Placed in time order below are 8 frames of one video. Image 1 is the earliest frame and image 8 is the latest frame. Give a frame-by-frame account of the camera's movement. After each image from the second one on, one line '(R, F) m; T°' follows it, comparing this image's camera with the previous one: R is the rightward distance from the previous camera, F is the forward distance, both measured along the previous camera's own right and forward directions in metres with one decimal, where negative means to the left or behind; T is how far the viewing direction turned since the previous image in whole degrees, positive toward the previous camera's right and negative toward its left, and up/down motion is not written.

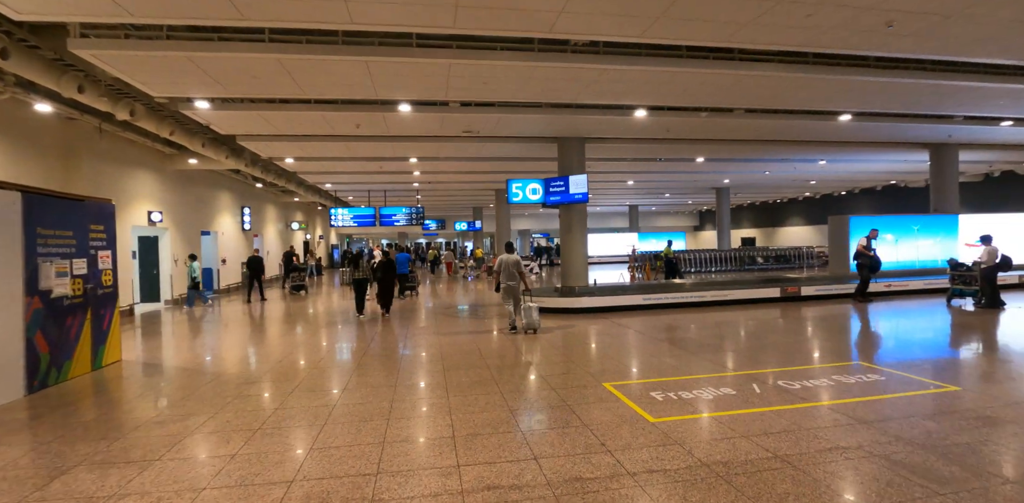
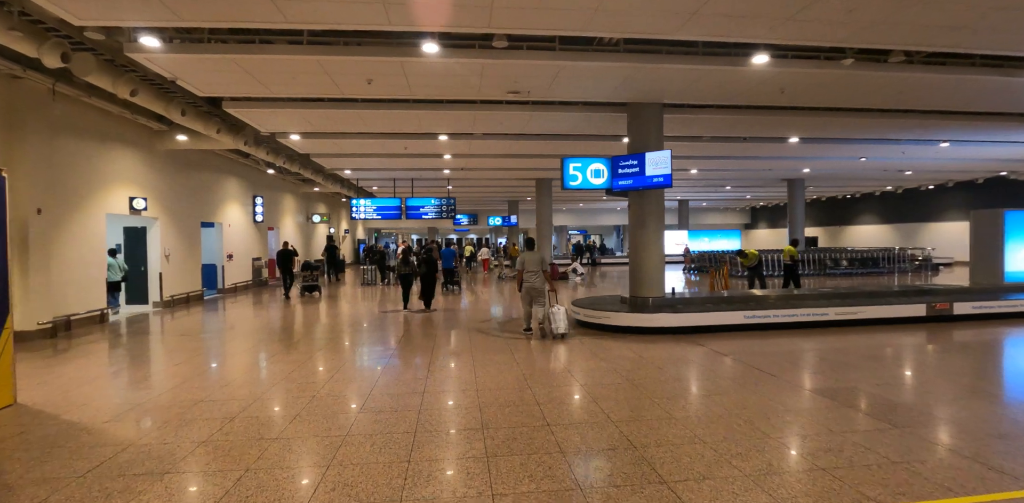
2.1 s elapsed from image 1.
(-0.4, +2.1) m; -4°
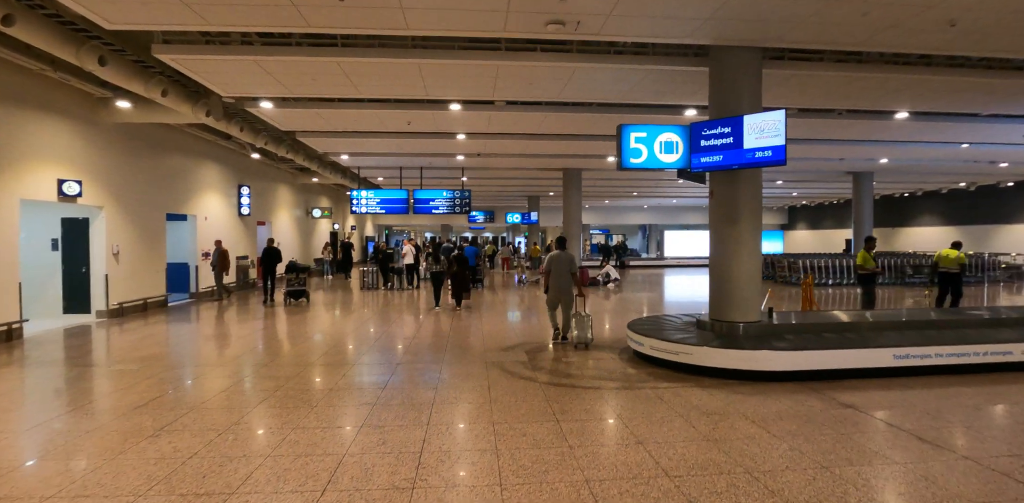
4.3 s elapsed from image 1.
(-0.2, +2.1) m; -2°
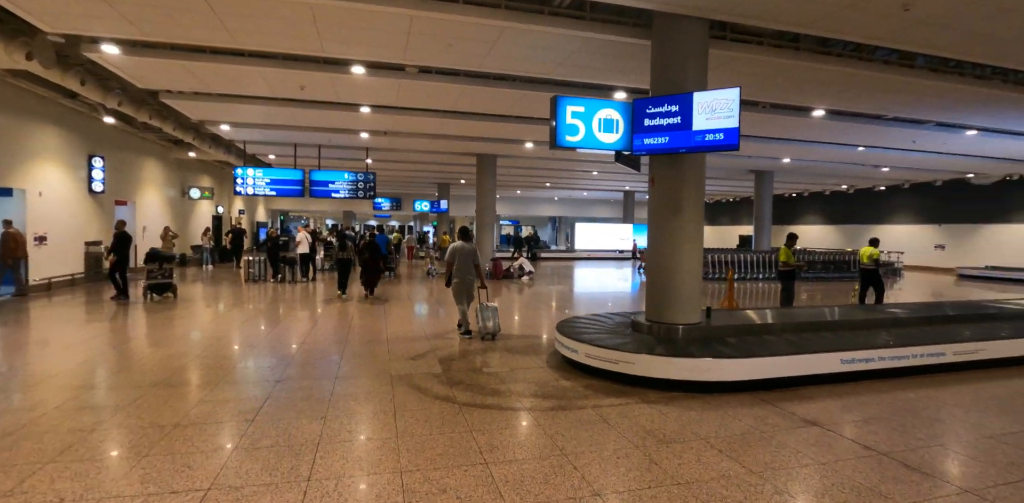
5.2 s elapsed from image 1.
(0.0, +0.9) m; +10°
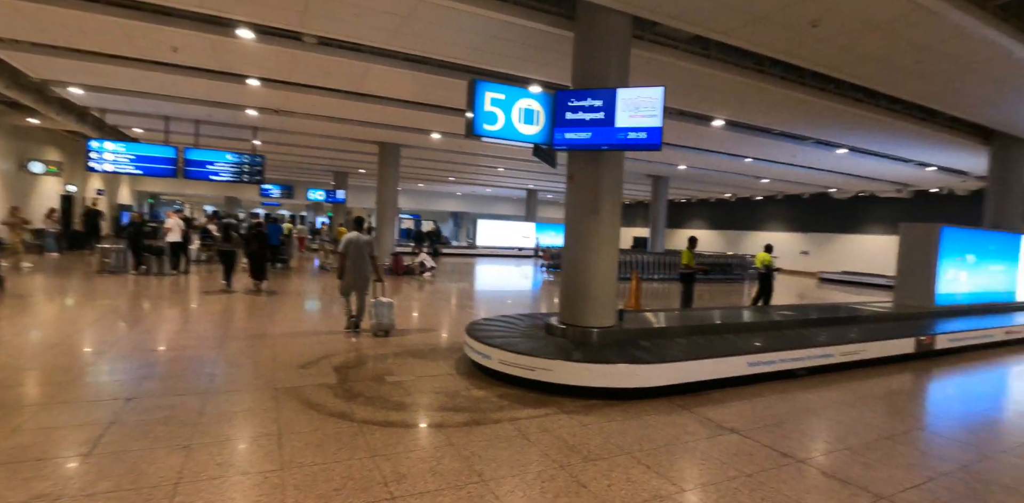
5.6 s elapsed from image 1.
(0.0, +0.4) m; +11°
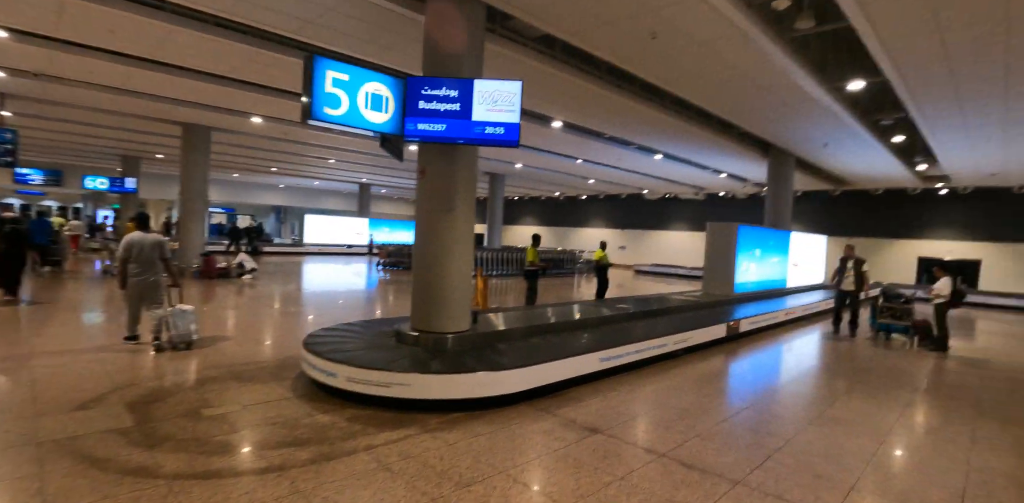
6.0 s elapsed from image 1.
(-0.1, +0.3) m; +18°
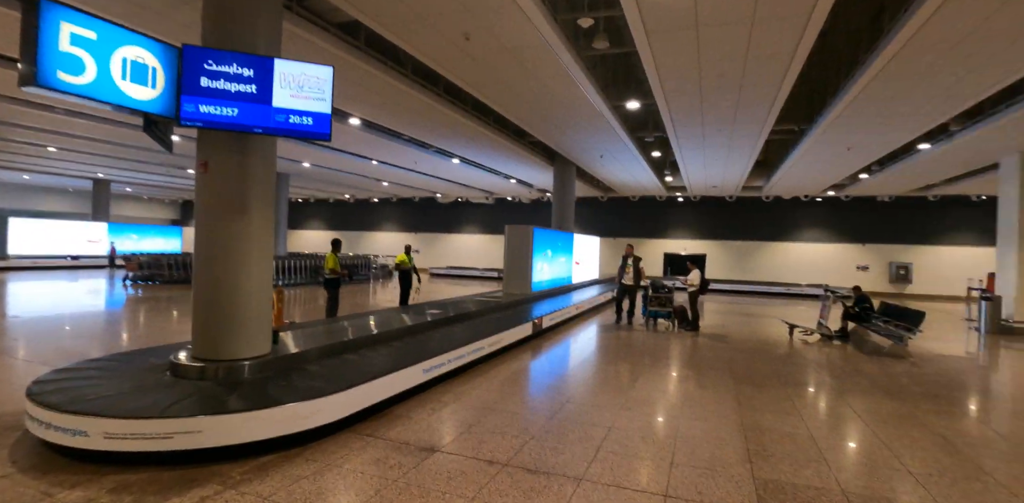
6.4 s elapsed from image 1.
(-0.1, +0.2) m; +22°
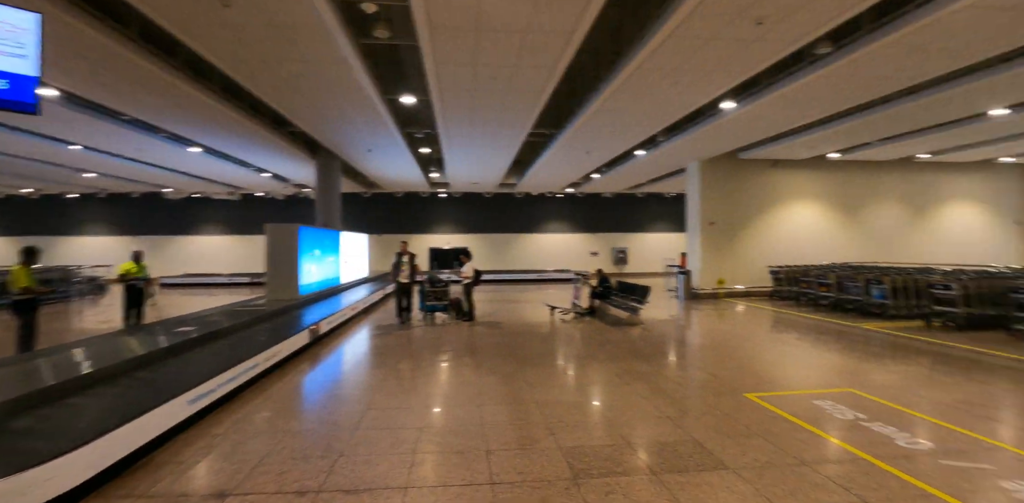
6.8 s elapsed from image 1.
(-0.1, 0.0) m; +25°
